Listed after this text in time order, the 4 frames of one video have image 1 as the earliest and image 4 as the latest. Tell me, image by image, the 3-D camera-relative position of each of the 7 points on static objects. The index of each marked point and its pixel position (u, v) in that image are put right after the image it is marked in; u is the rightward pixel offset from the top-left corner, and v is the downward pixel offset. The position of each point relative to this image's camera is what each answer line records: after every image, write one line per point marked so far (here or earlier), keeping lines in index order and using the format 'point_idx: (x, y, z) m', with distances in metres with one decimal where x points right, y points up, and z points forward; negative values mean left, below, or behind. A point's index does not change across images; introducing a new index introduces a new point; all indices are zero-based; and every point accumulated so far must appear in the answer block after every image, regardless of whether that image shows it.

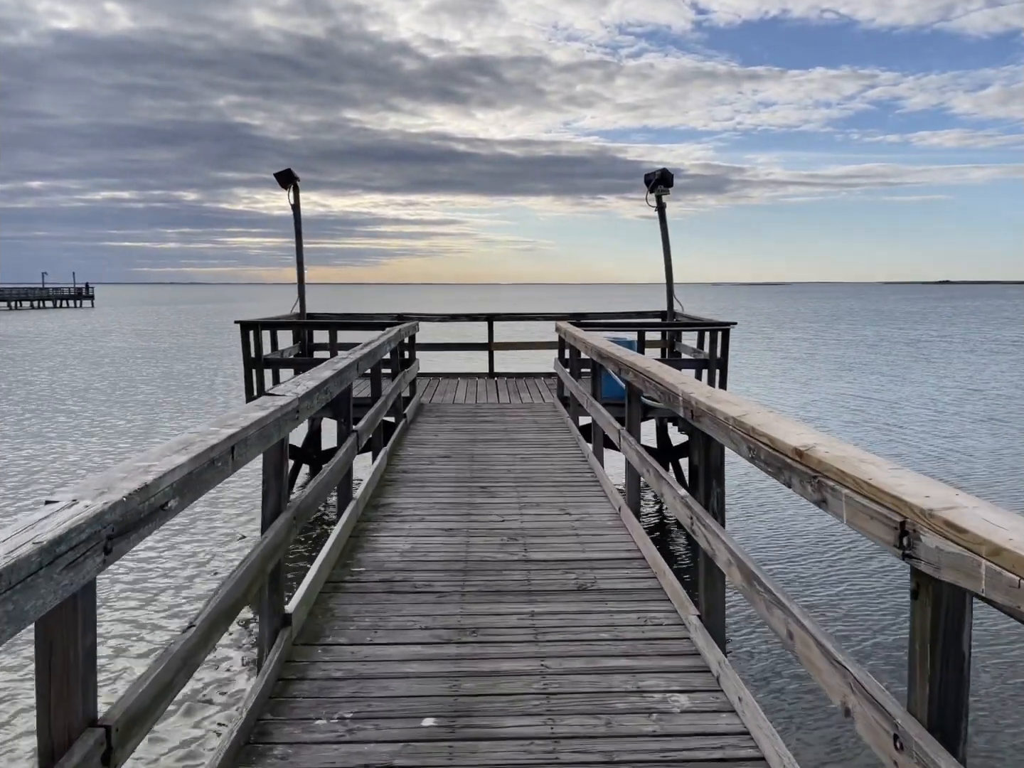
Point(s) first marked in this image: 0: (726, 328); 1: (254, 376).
0: (+2.4, +0.6, +8.1) m
1: (-2.9, +0.1, +8.0) m
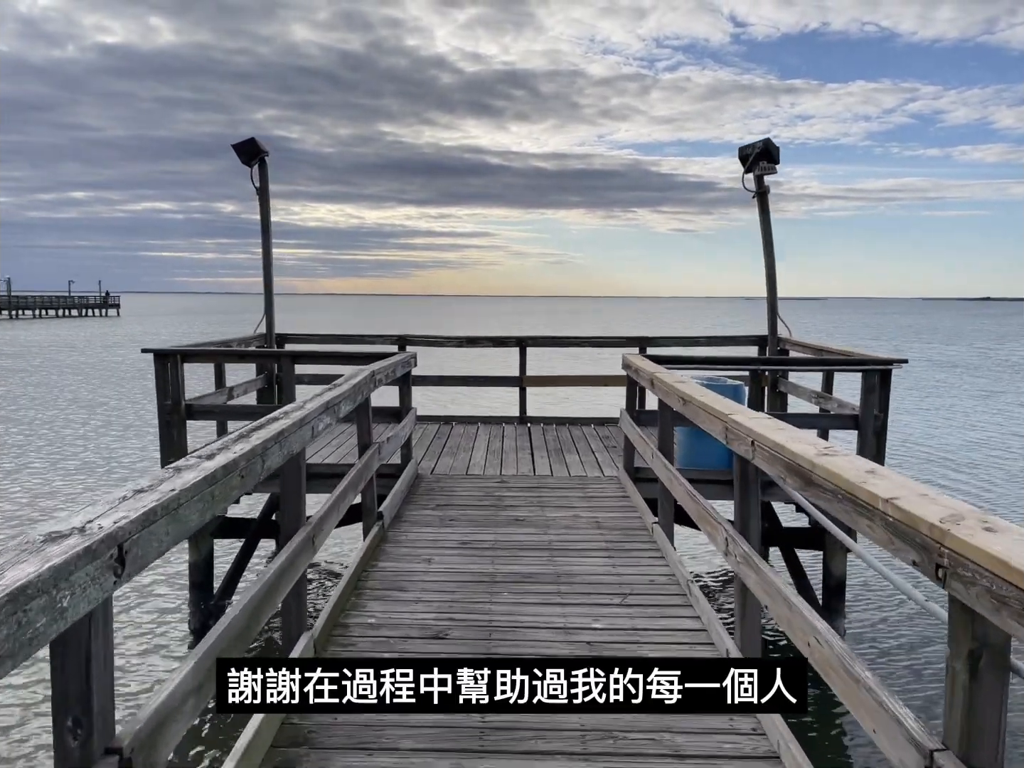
0: (+2.8, +0.1, +5.2) m
1: (-2.6, -0.4, +5.4) m
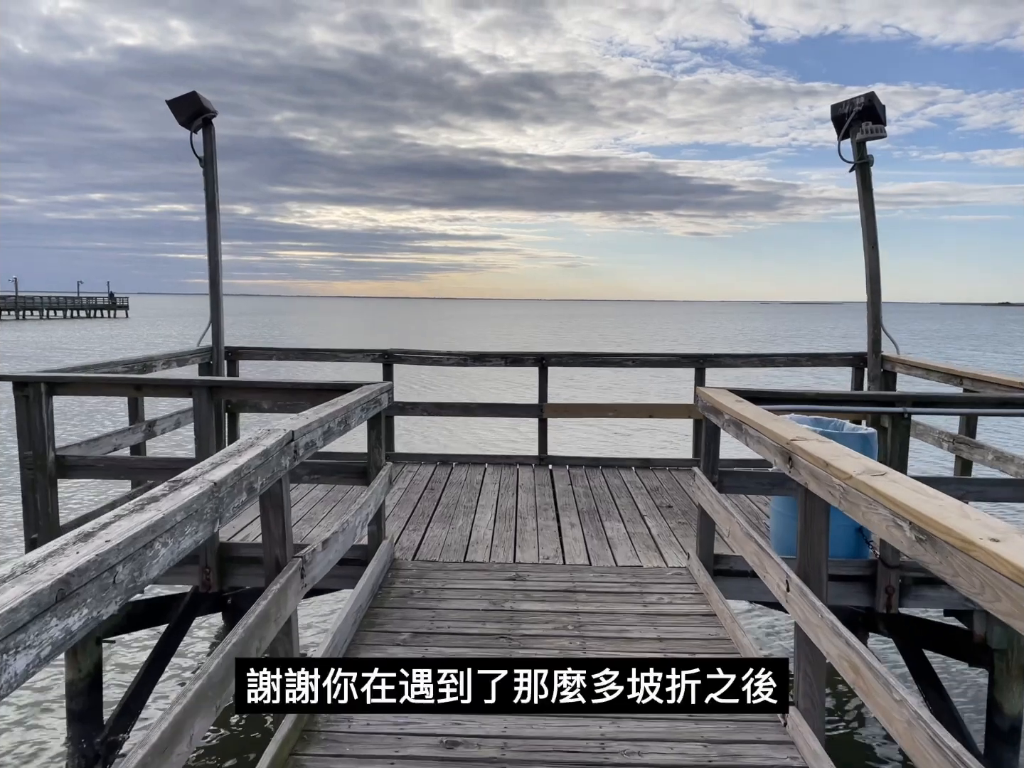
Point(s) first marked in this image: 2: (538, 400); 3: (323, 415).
0: (+2.9, -0.1, +3.5) m
1: (-2.5, -0.6, +3.7) m
2: (+0.2, -0.1, +5.9) m
3: (-0.7, -0.1, +2.6) m
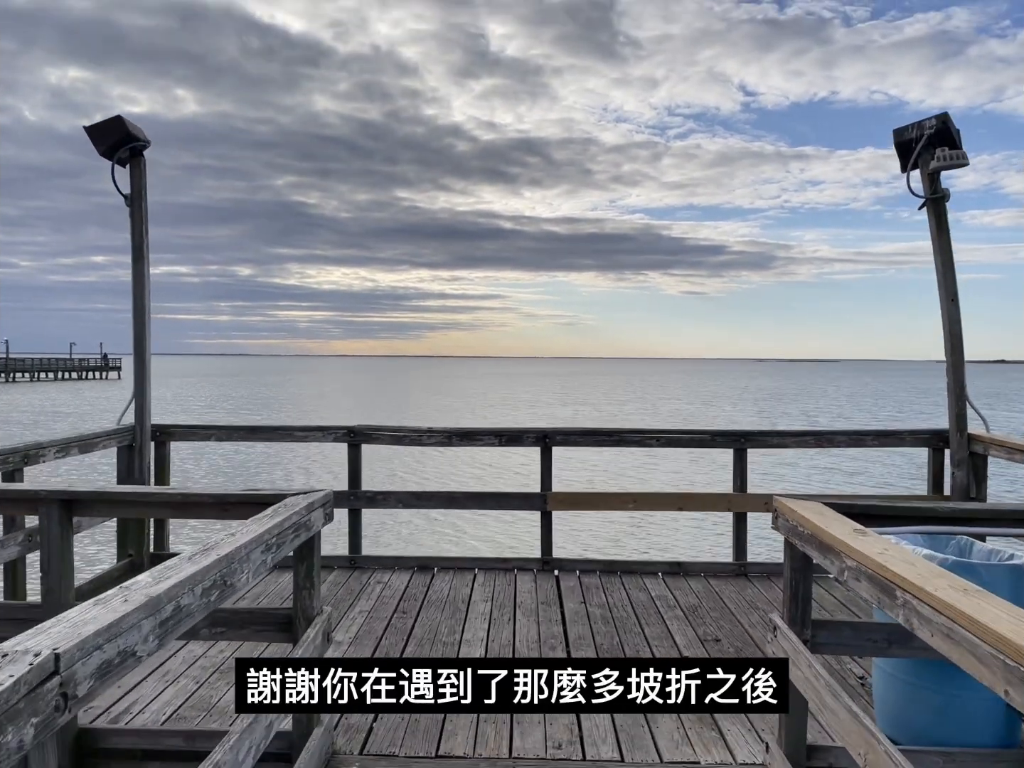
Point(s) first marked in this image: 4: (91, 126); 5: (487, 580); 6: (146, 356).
0: (+2.9, -0.5, +2.3) m
1: (-2.5, -1.0, +2.5) m
2: (+0.2, -0.7, +4.8) m
3: (-0.7, -0.4, +1.5) m
4: (-2.6, +1.6, +4.5) m
5: (-0.2, -1.2, +4.5) m
6: (-2.3, +0.2, +4.4) m
